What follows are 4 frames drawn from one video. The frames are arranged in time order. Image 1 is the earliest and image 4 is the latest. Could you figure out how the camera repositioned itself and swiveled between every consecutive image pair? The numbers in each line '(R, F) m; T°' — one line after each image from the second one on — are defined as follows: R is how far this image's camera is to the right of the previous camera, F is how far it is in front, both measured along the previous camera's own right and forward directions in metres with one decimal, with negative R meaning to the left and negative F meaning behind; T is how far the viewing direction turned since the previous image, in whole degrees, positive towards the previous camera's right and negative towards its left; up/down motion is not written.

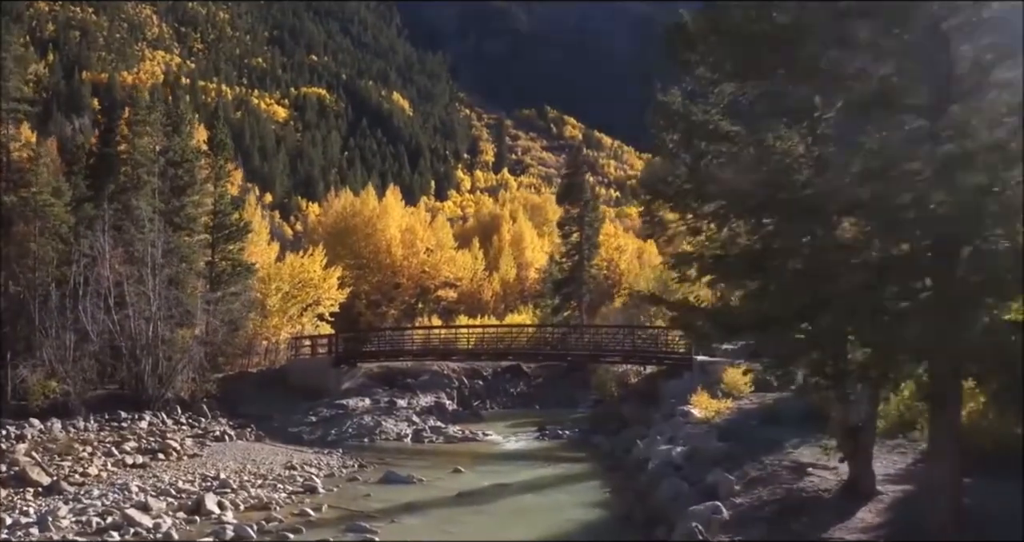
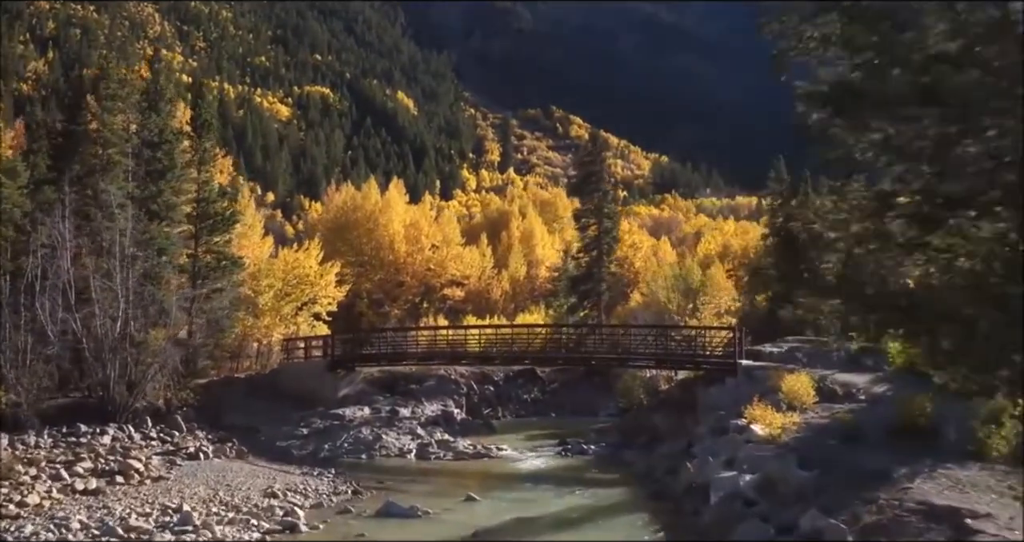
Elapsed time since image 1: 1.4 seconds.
(-0.4, +3.4) m; 0°
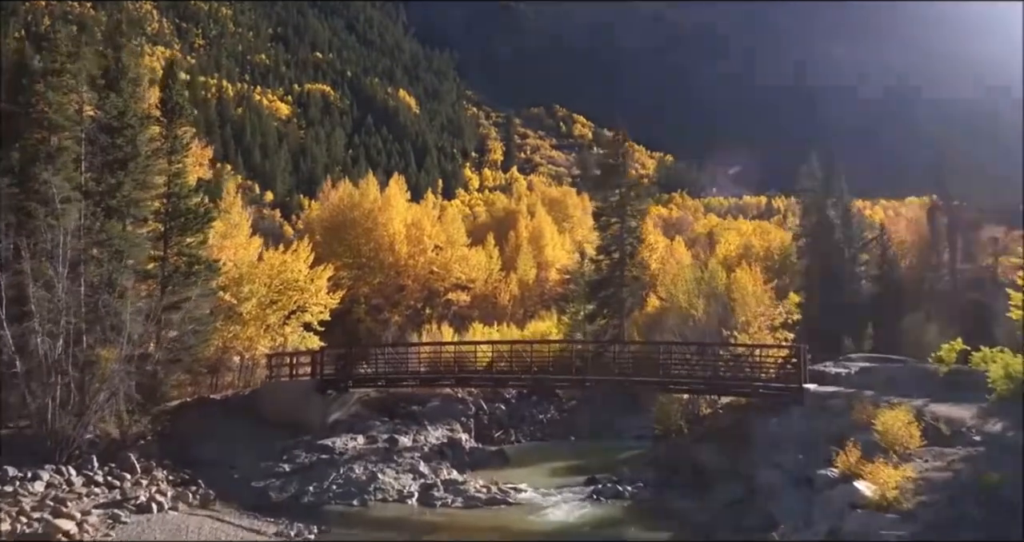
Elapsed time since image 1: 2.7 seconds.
(-0.4, +4.0) m; 0°
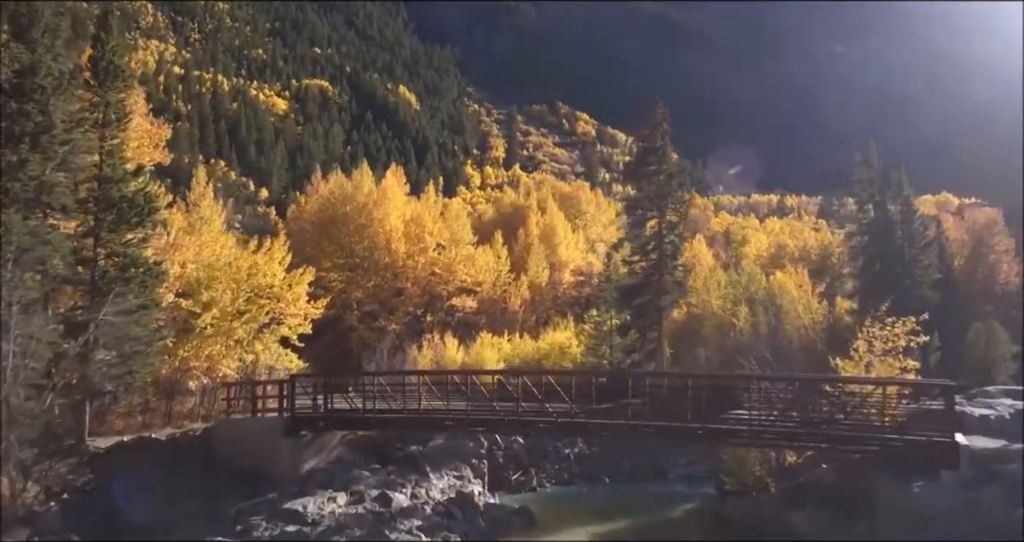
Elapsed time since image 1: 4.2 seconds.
(-0.6, +5.8) m; 0°
